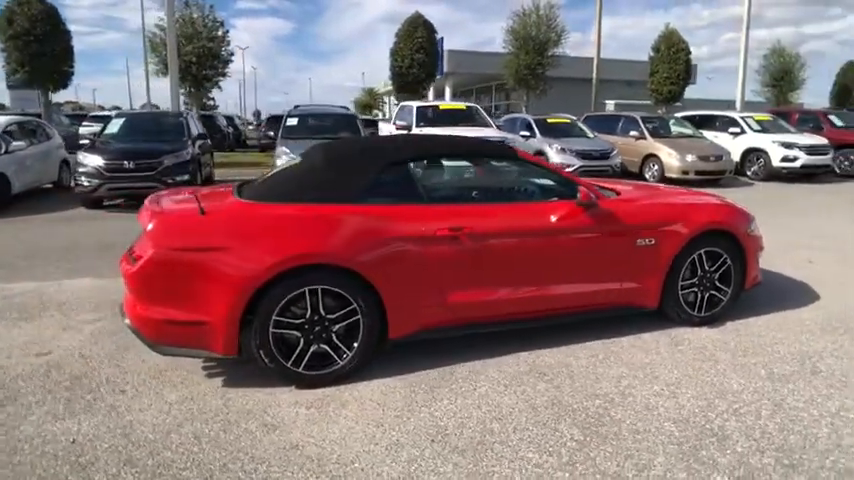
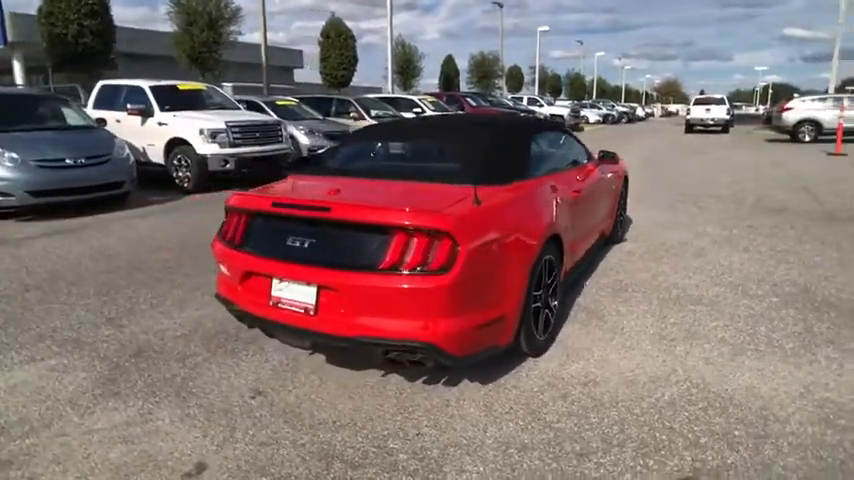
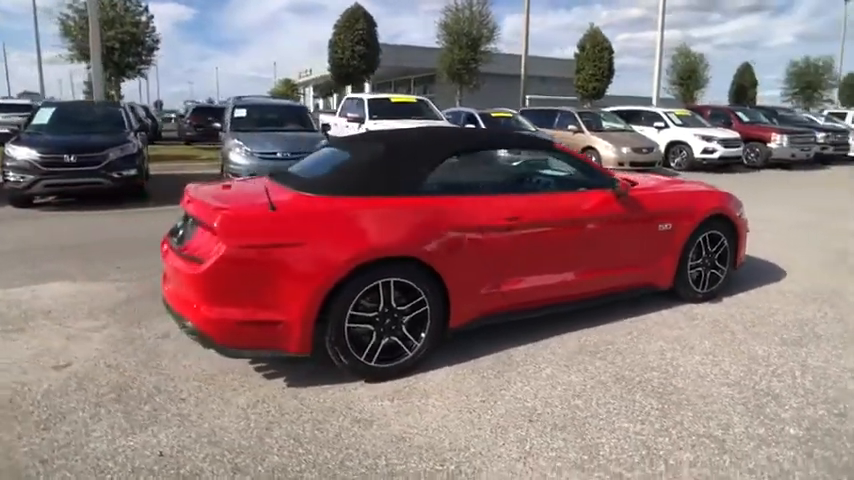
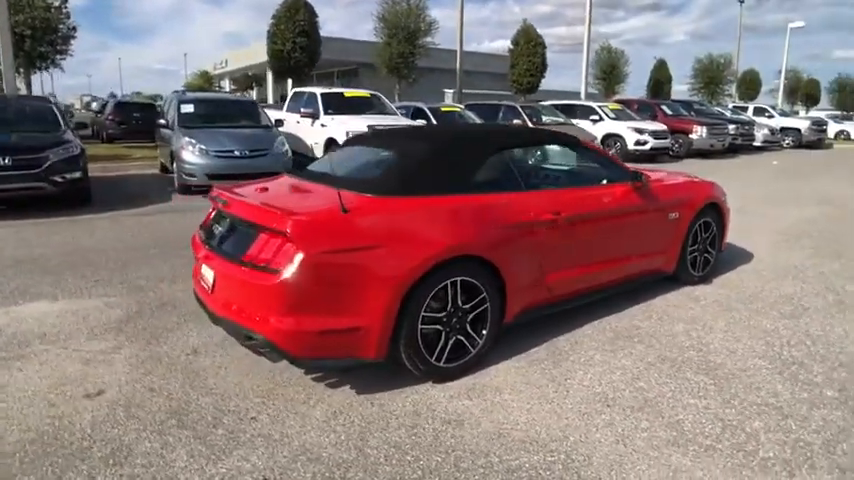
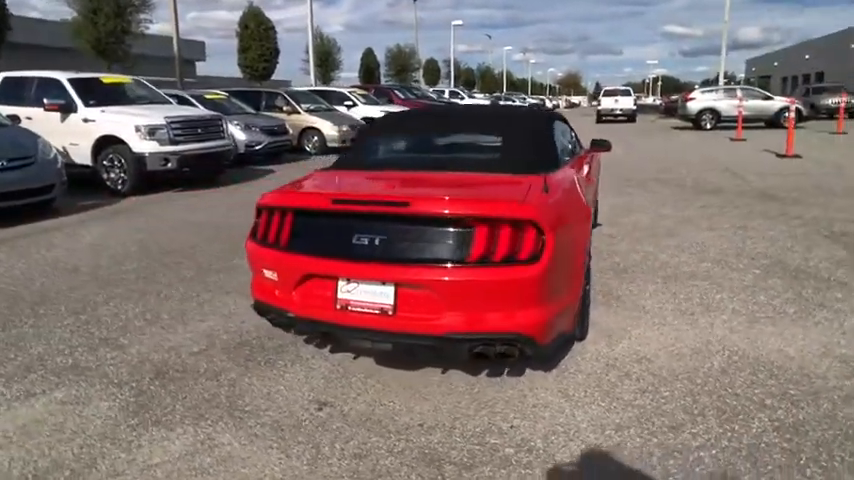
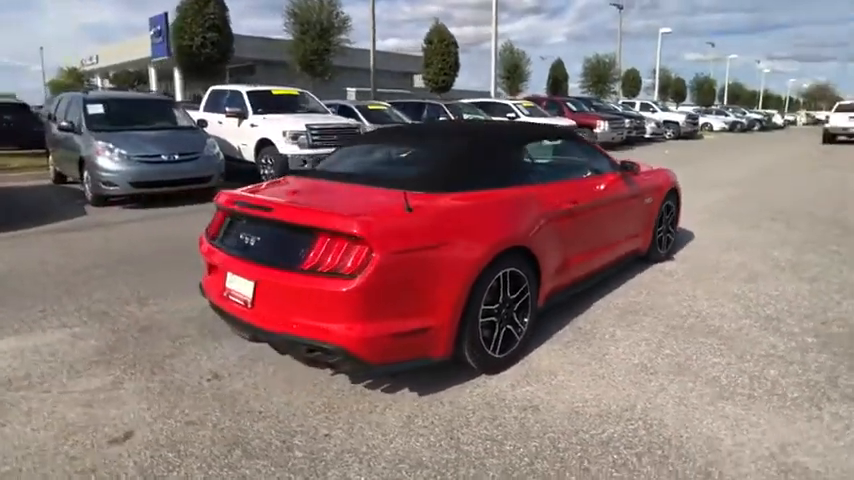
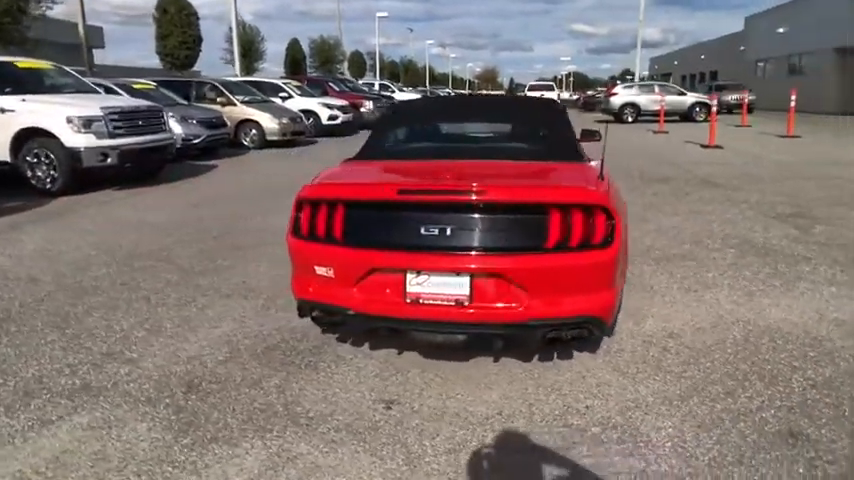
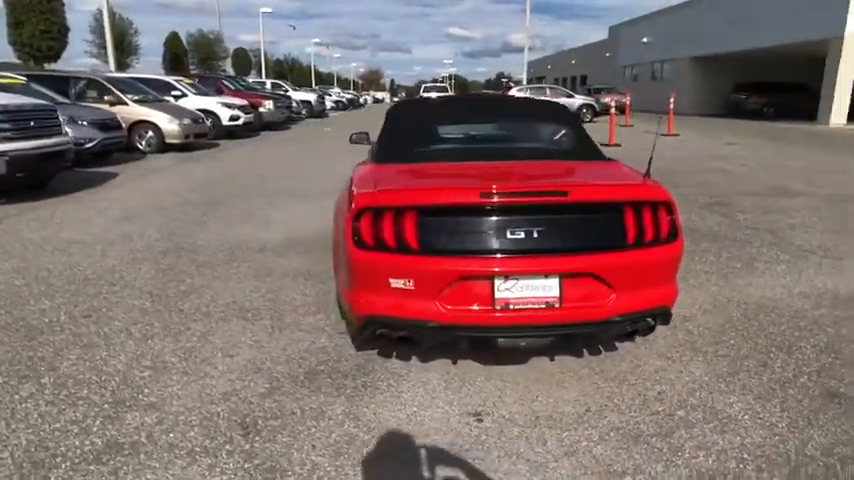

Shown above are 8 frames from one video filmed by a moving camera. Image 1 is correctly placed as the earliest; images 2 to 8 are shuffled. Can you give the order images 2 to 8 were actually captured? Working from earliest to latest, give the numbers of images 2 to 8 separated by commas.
3, 4, 6, 2, 5, 7, 8
